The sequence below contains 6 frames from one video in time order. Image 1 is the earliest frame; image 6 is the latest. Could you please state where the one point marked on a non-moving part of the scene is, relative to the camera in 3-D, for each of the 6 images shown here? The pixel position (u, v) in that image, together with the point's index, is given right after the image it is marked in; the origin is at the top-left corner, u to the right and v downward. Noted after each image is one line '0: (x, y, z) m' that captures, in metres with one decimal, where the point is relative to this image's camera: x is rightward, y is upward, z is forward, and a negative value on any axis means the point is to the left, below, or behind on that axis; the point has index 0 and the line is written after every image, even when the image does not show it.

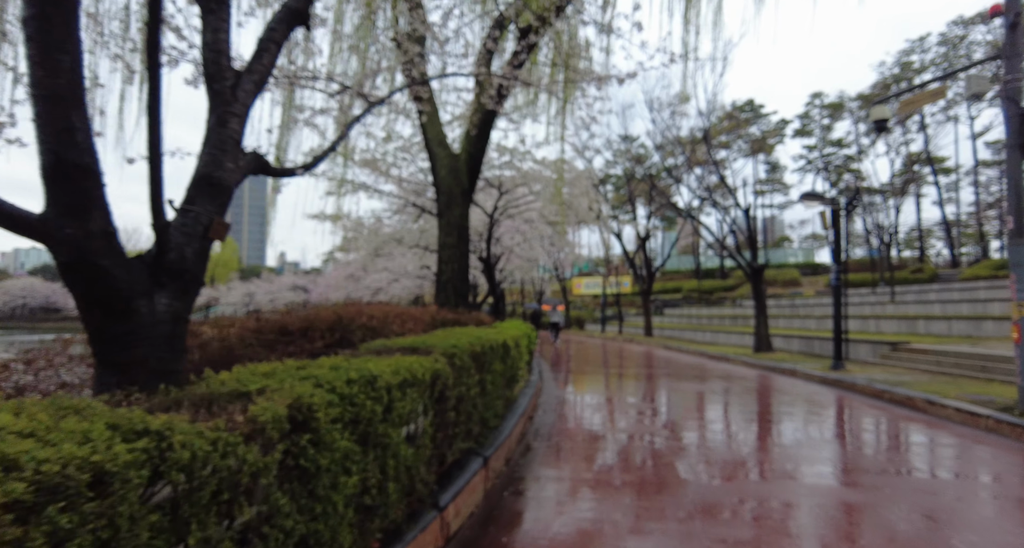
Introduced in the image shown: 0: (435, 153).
0: (-1.1, +1.7, +8.5) m
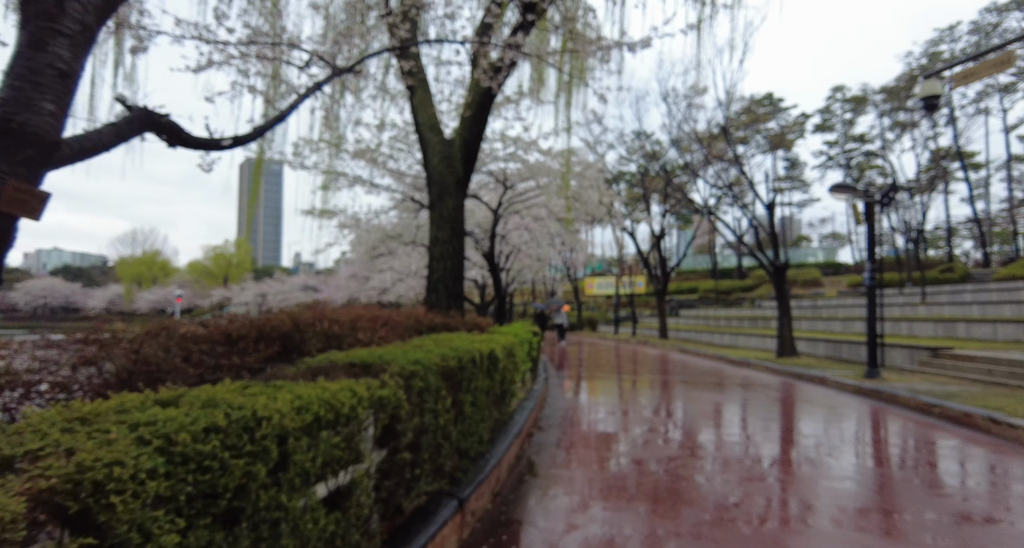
0: (-1.1, +1.7, +7.7) m
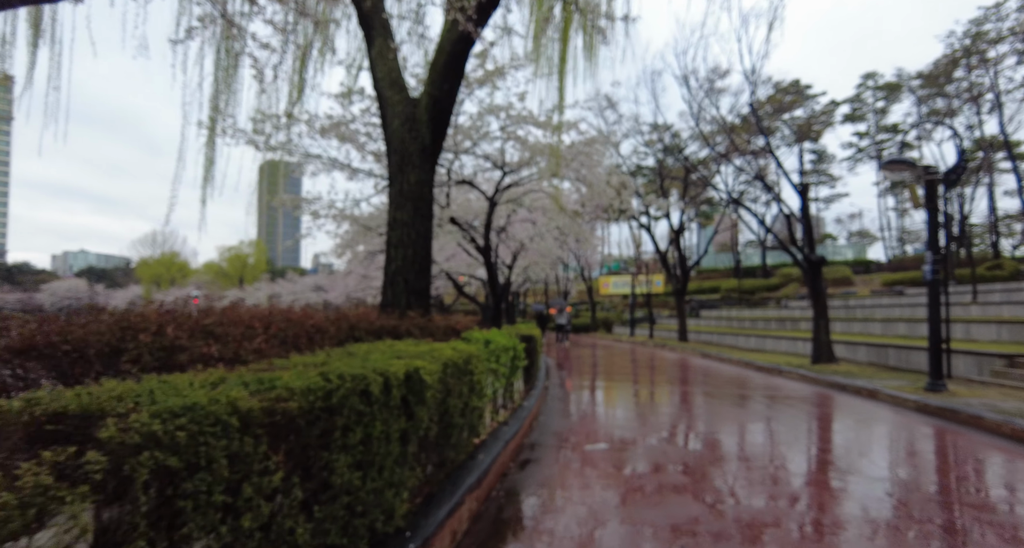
0: (-1.3, +1.8, +6.3) m
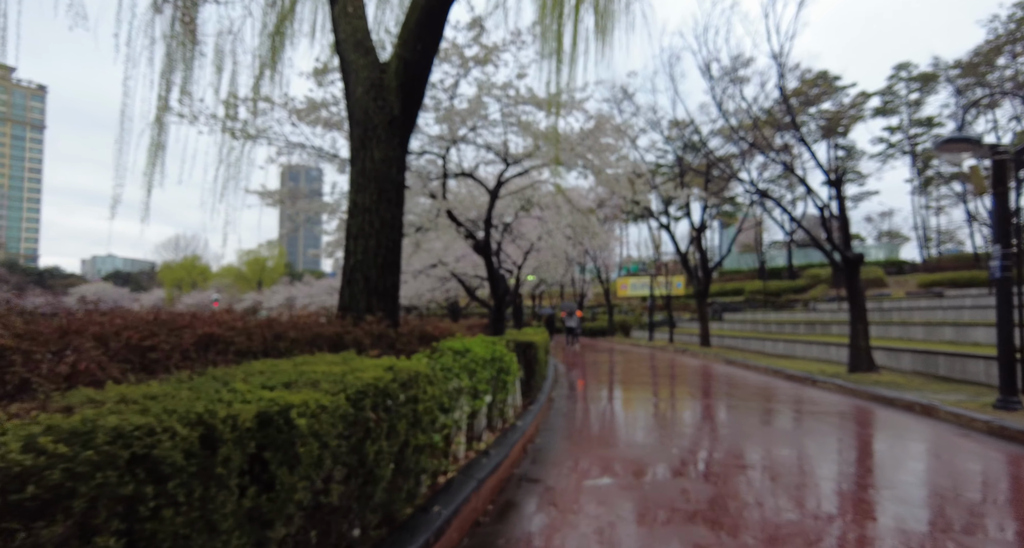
0: (-1.4, +1.9, +5.3) m
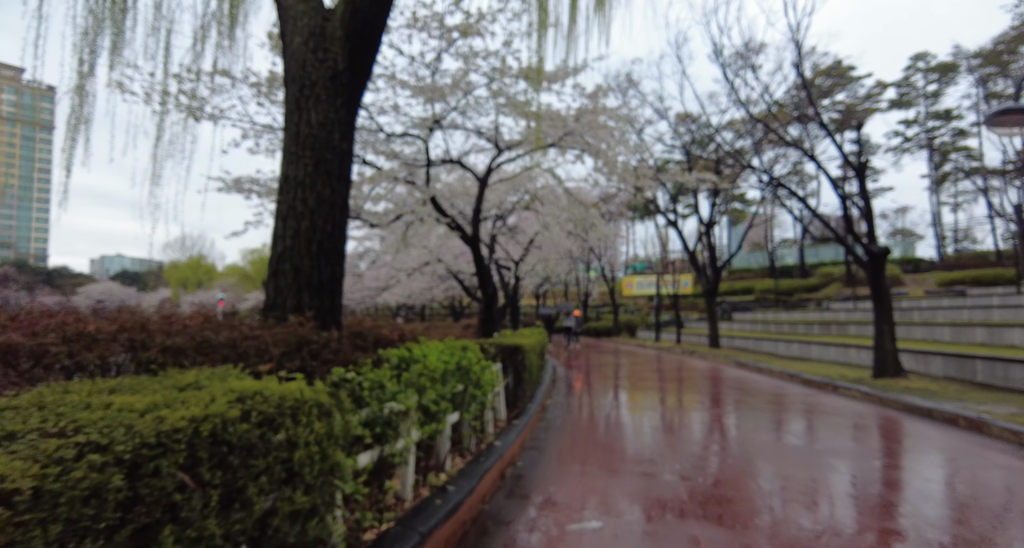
0: (-1.6, +1.9, +4.4) m
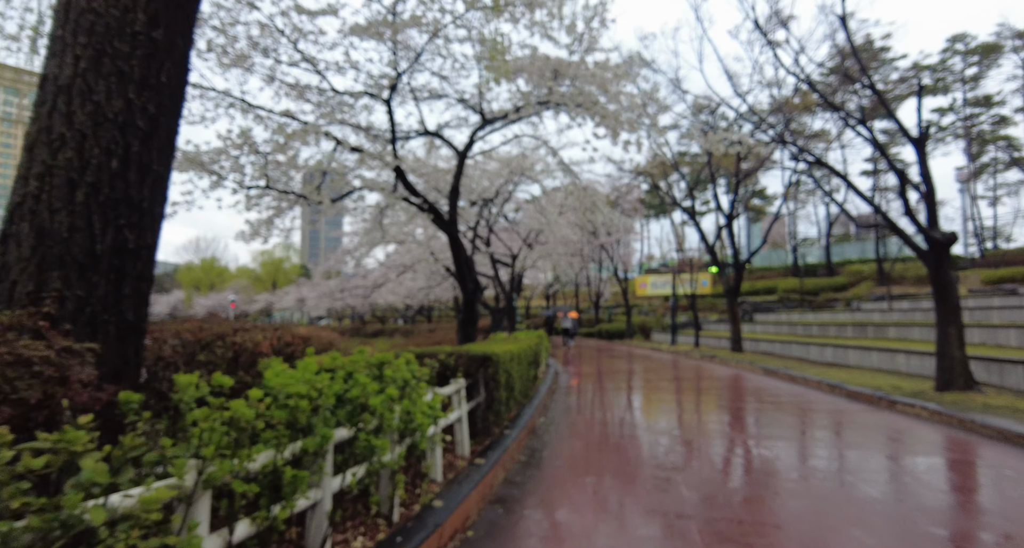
0: (-2.0, +2.0, +2.7) m
